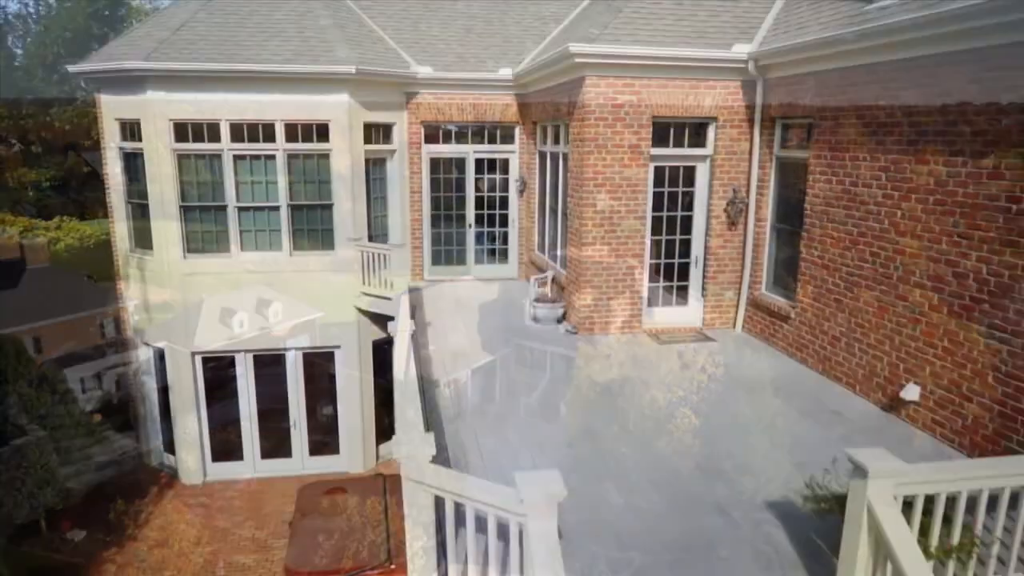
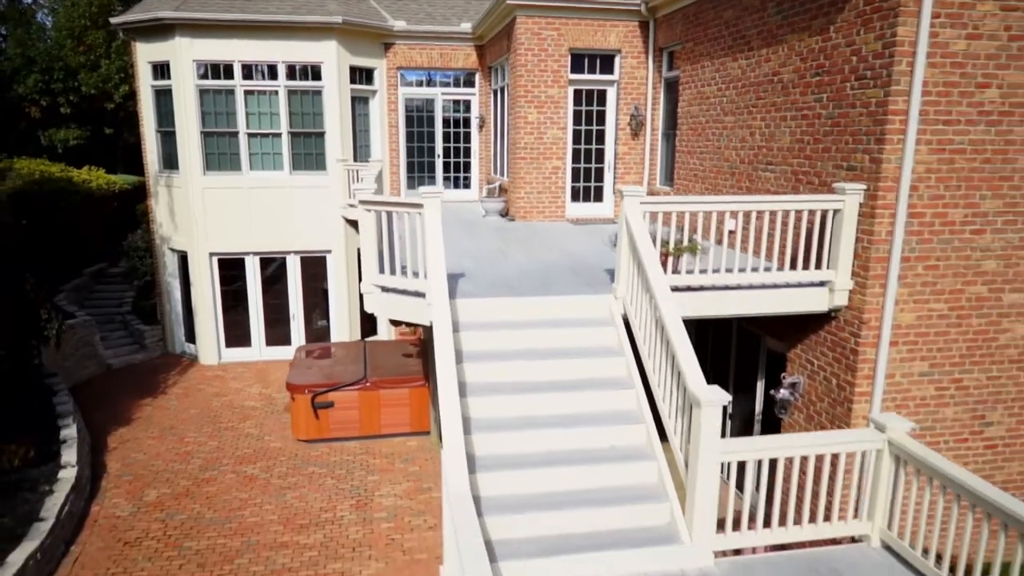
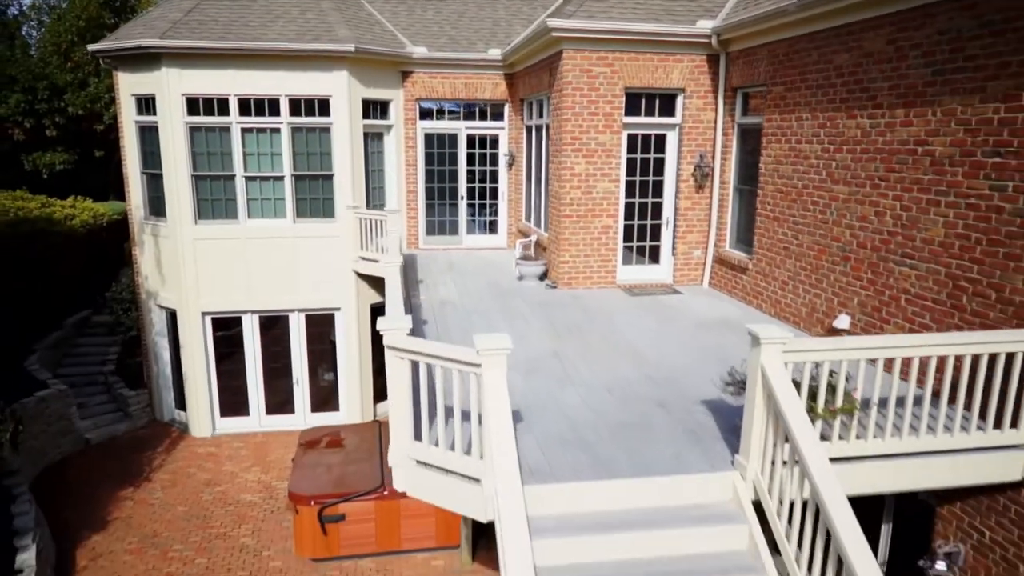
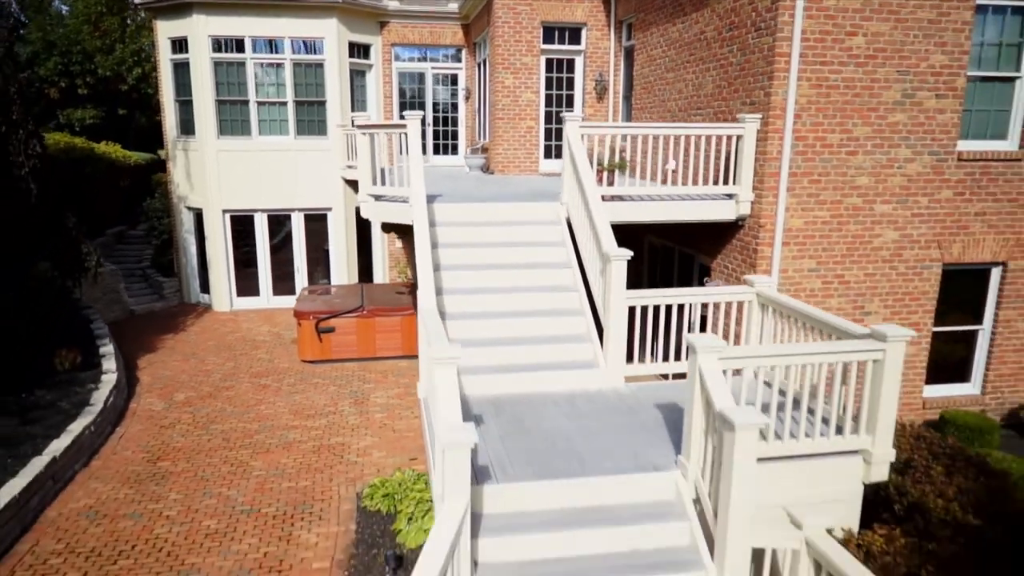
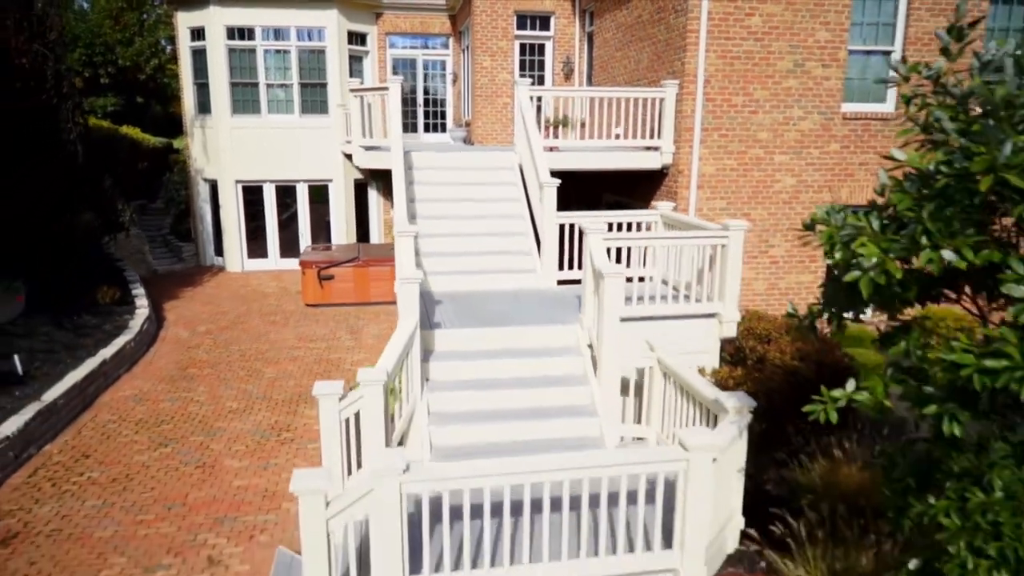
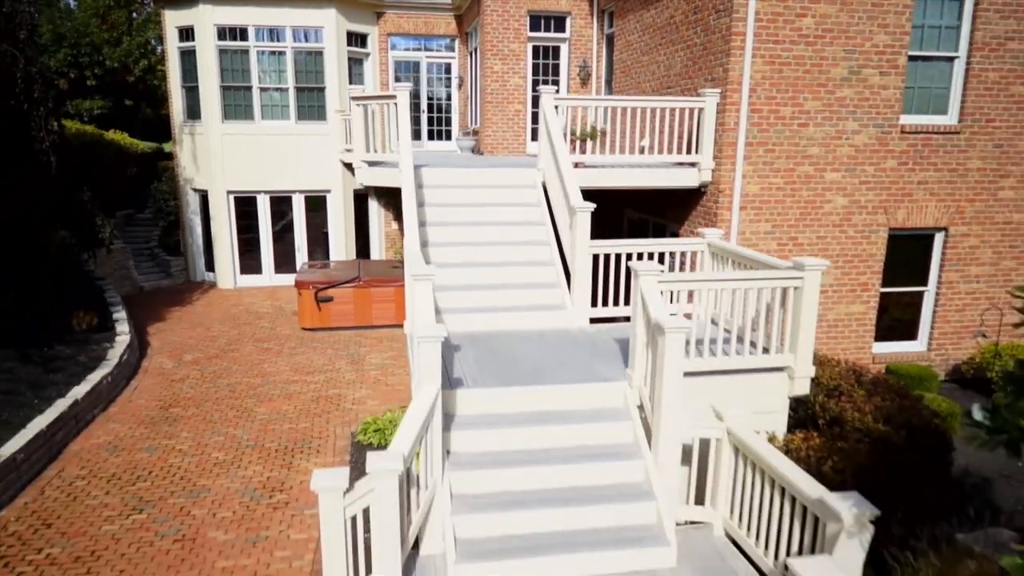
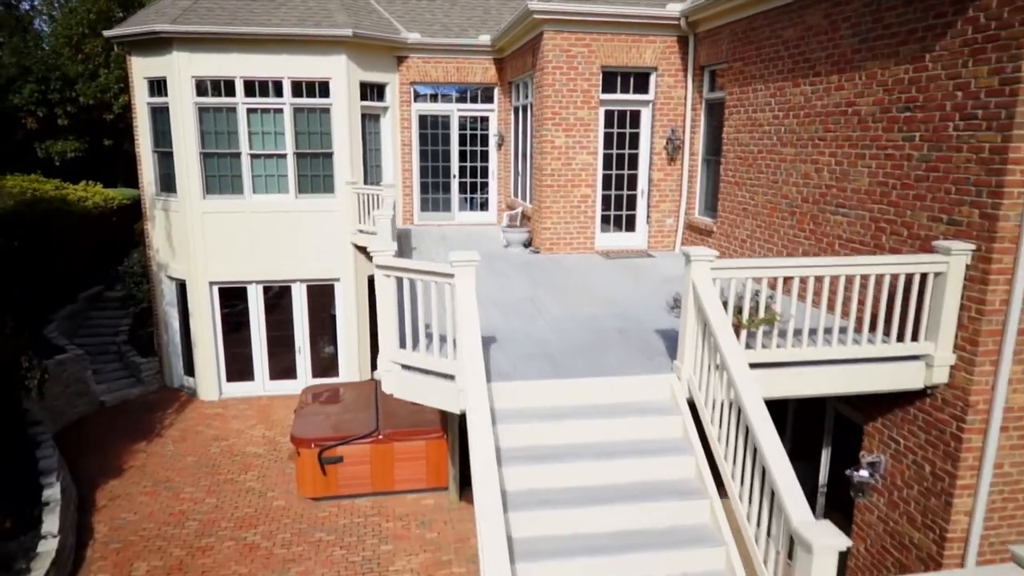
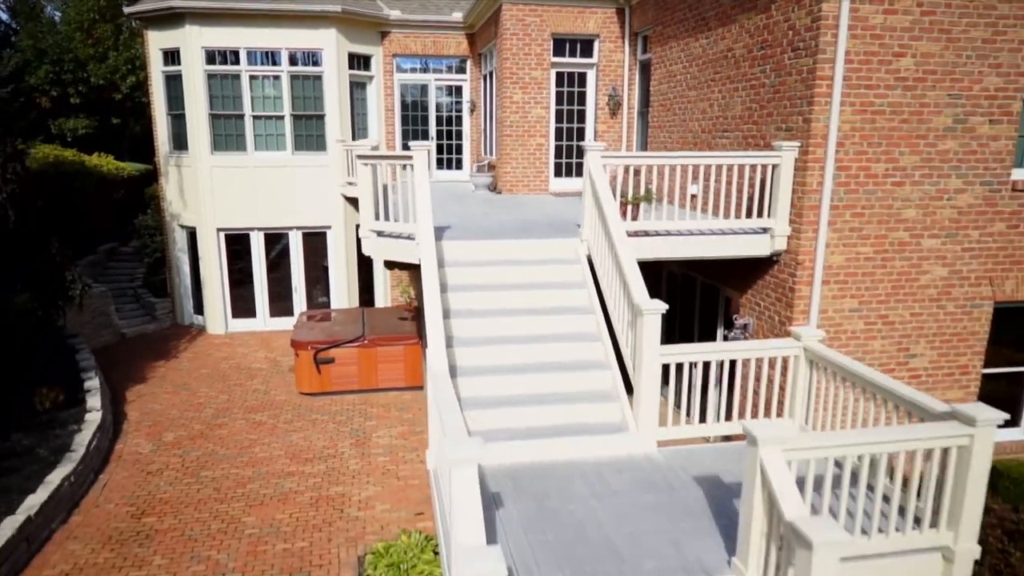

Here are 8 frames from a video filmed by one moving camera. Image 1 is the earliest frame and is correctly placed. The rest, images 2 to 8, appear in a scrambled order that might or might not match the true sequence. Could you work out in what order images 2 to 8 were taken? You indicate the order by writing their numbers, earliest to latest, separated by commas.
3, 7, 2, 8, 4, 6, 5
